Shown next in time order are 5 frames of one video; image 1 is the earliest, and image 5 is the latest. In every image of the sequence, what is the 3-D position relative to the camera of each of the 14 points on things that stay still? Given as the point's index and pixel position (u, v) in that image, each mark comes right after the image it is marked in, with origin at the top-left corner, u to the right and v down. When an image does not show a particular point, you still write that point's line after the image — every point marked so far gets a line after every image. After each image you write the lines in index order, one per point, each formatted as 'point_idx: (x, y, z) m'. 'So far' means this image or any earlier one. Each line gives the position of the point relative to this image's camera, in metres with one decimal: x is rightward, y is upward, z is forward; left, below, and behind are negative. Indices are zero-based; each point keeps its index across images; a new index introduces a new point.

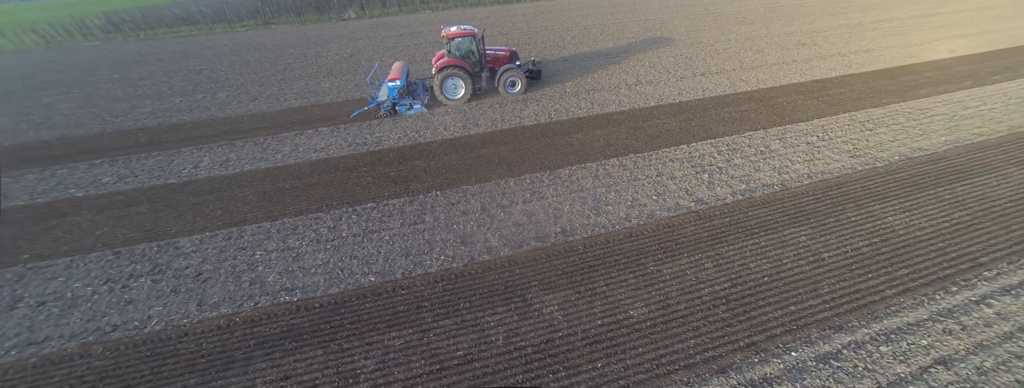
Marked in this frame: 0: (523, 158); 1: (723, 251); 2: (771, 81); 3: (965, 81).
0: (+0.2, +0.6, +6.8) m
1: (+2.5, -0.7, +4.6) m
2: (+6.4, +2.8, +9.5) m
3: (+10.0, +2.5, +8.6) m
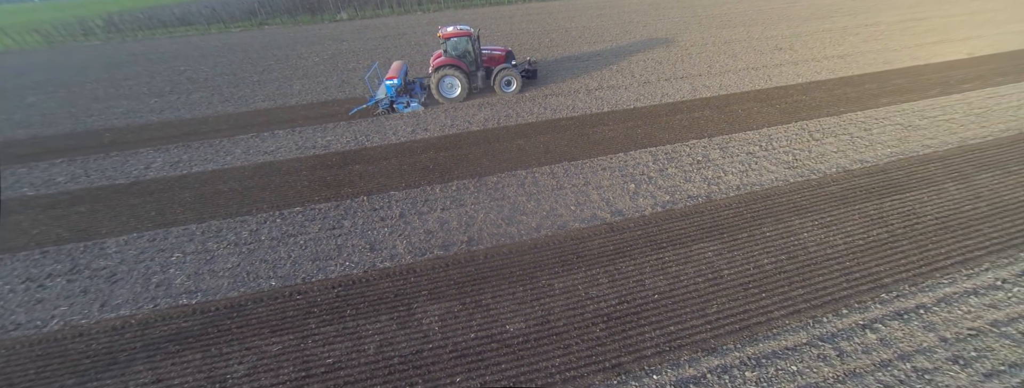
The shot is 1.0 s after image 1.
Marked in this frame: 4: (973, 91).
0: (-0.9, +0.5, +6.8) m
1: (+1.3, -0.8, +4.5) m
2: (+5.4, +2.6, +9.4) m
3: (+9.0, +2.2, +8.3) m
4: (+9.5, +2.1, +8.0) m
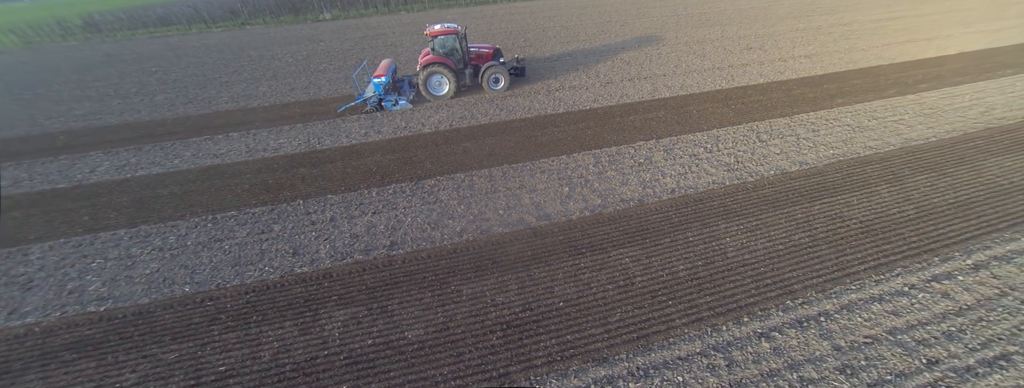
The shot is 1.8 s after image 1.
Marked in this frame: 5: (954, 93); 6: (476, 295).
0: (-1.9, +0.5, +6.8) m
1: (+0.3, -0.9, +4.5) m
2: (+4.4, +2.6, +9.3) m
3: (+8.0, +2.2, +8.2) m
4: (+8.5, +2.1, +7.9) m
5: (+8.9, +2.0, +7.8) m
6: (-0.4, -1.1, +4.2) m
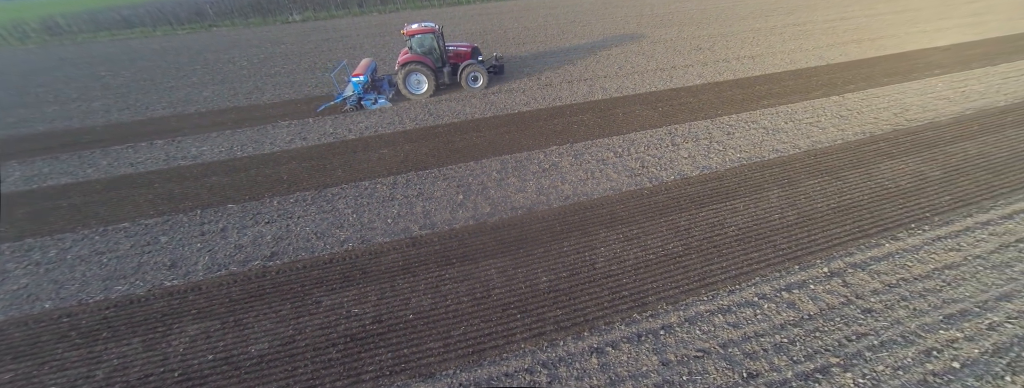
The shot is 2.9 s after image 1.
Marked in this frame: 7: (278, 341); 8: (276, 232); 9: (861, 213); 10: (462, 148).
0: (-3.5, +0.3, +6.7) m
1: (-1.3, -1.0, +4.4) m
2: (+2.8, +2.5, +9.2) m
3: (+6.4, +2.2, +8.2) m
4: (+6.9, +2.1, +7.9) m
5: (+7.3, +2.0, +7.8) m
6: (-1.9, -1.2, +4.2) m
7: (-2.3, -1.5, +3.8) m
8: (-3.2, -0.5, +5.4) m
9: (+4.4, -0.2, +4.9) m
10: (-0.9, +0.9, +7.1) m
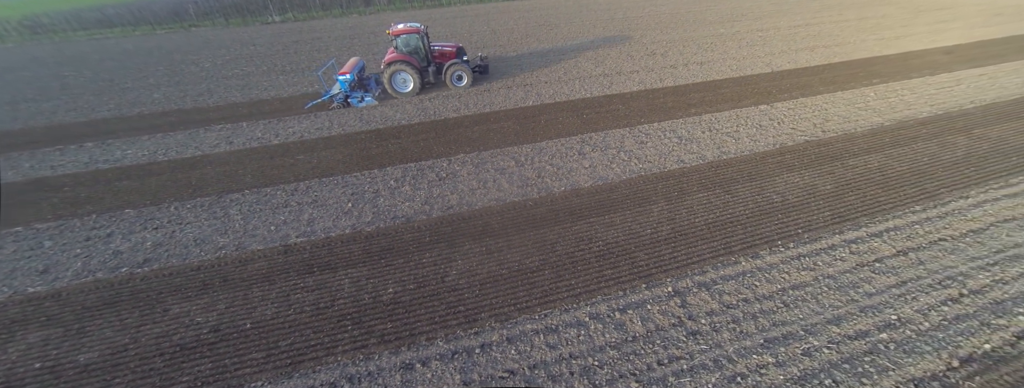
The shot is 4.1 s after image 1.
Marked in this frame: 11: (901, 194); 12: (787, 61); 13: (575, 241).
0: (-5.1, +0.2, +6.8) m
1: (-2.9, -1.1, +4.4) m
2: (+1.3, +2.4, +9.2) m
3: (+4.8, +2.0, +8.0) m
4: (+5.4, +1.8, +7.7) m
5: (+5.8, +1.8, +7.6) m
6: (-3.5, -1.3, +4.2) m
7: (-4.0, -1.5, +3.9) m
8: (-4.9, -0.6, +5.4) m
9: (+2.8, -0.4, +4.8) m
10: (-2.5, +0.7, +7.1) m
11: (+5.0, 0.0, +5.0) m
12: (+7.2, +3.5, +10.0) m
13: (+0.8, -0.6, +4.8) m
